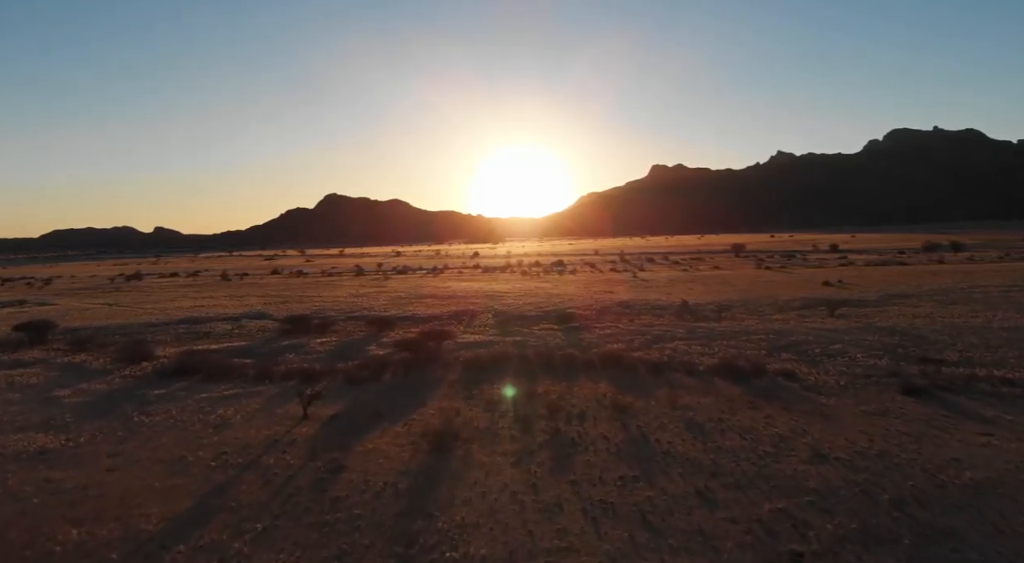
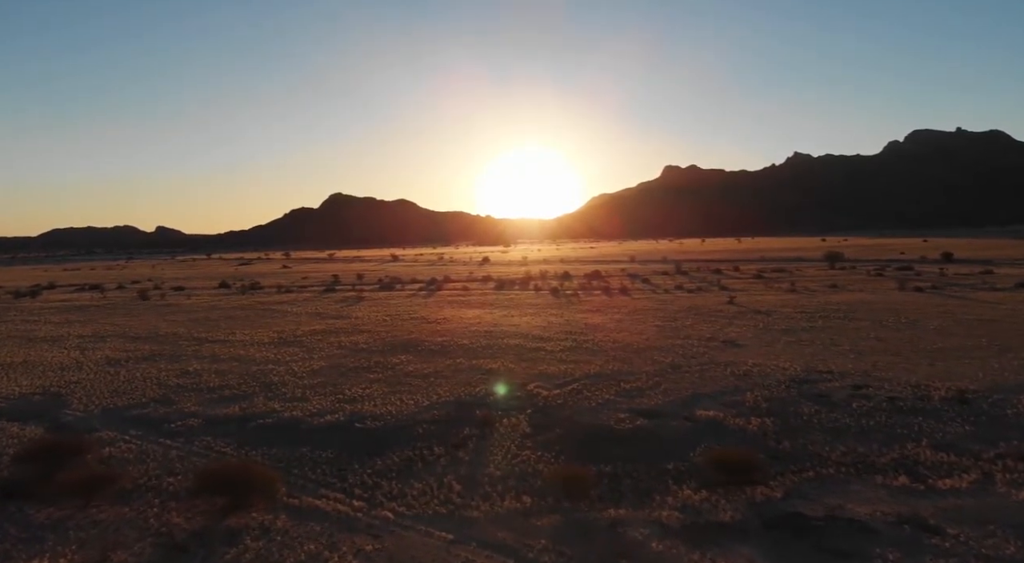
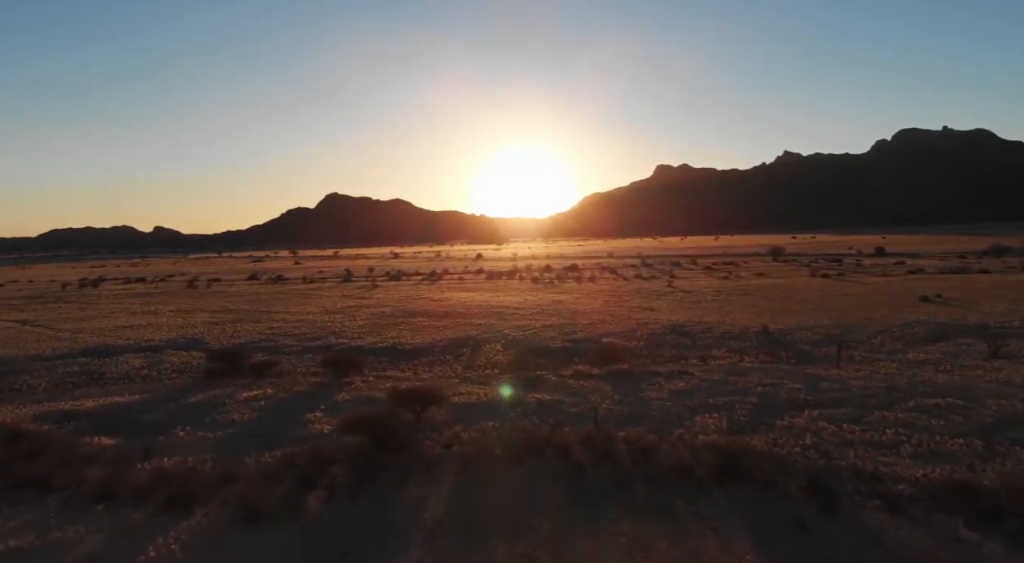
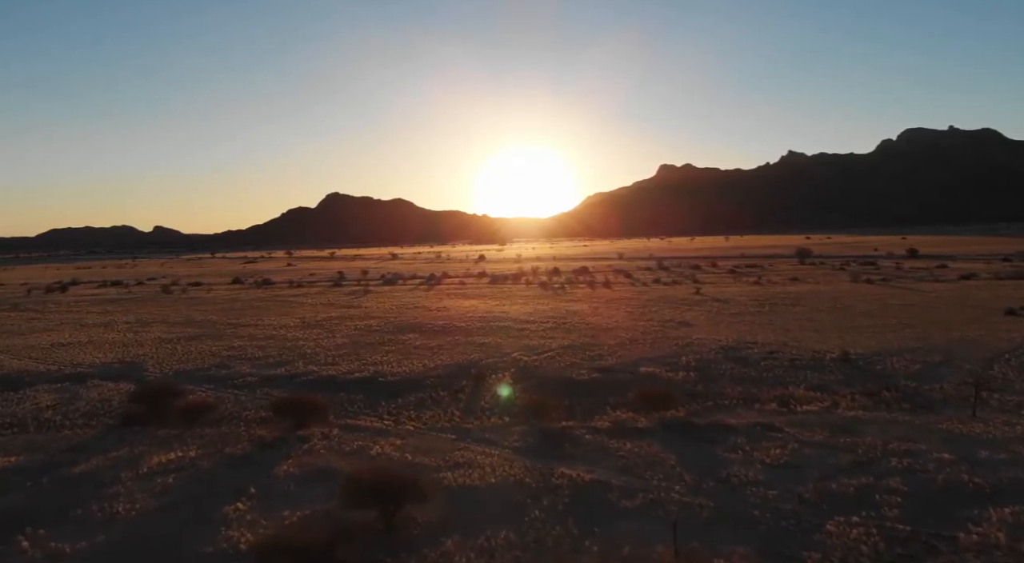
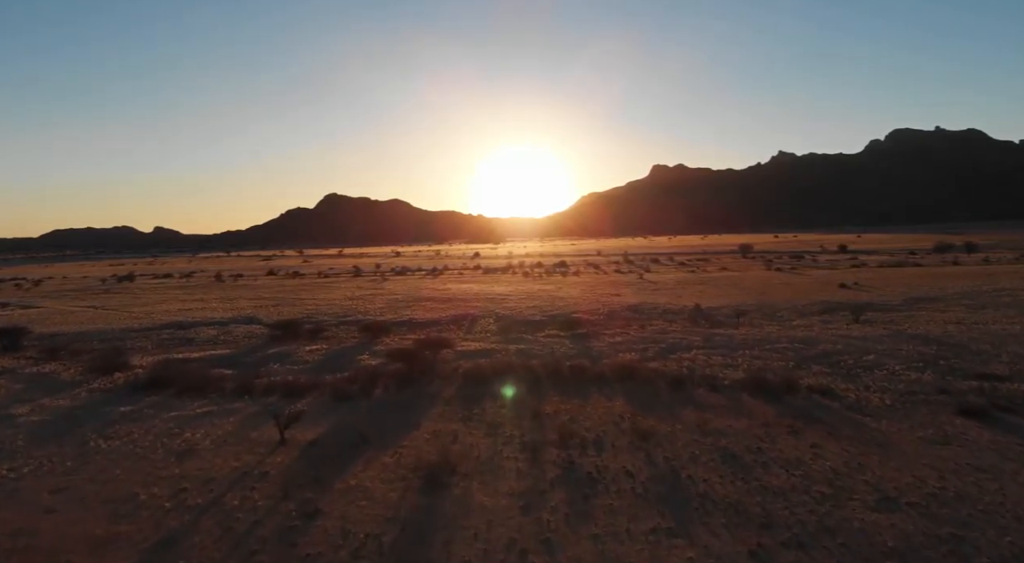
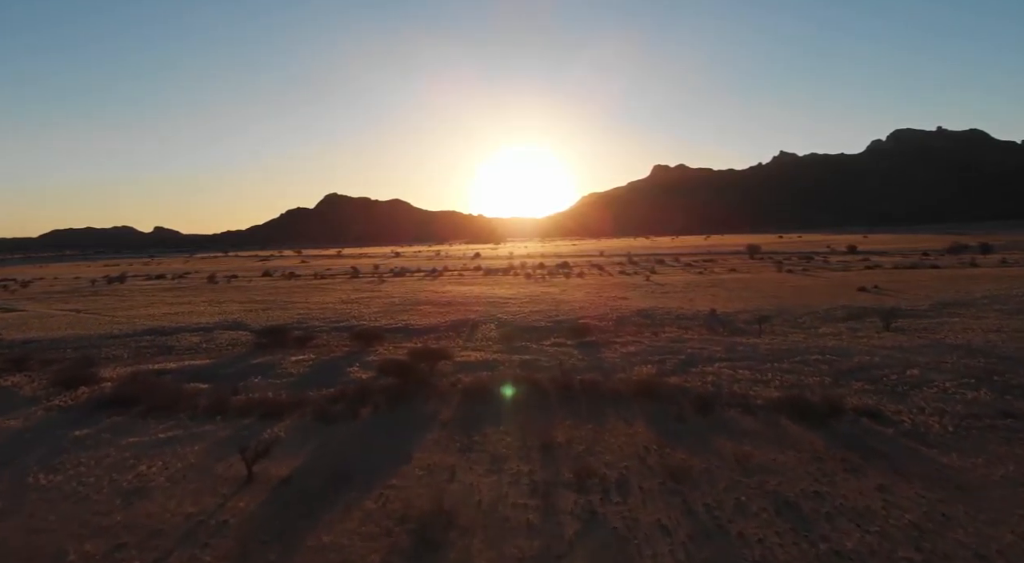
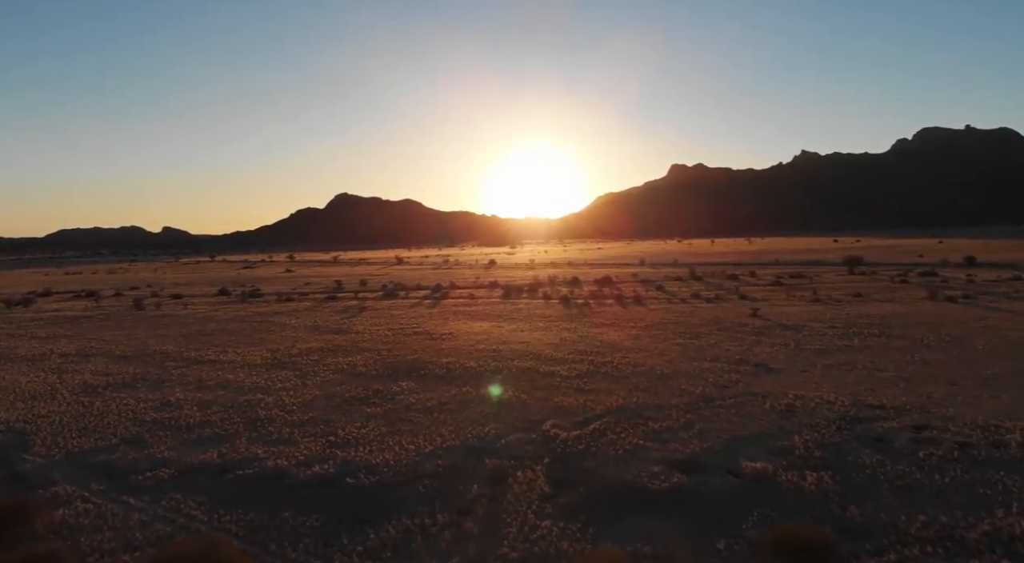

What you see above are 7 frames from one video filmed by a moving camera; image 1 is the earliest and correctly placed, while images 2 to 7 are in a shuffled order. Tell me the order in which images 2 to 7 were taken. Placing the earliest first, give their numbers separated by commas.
5, 6, 3, 4, 2, 7
